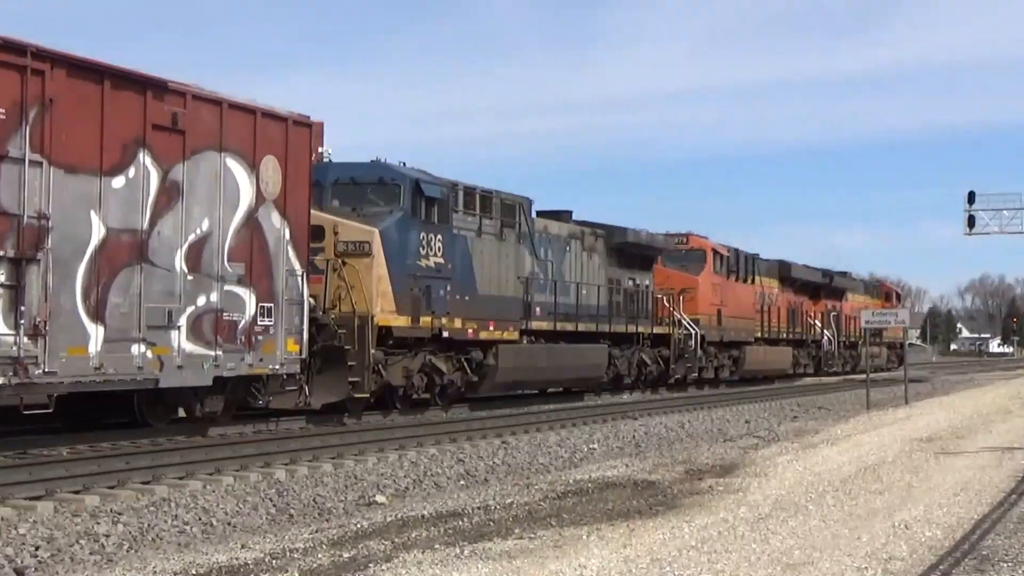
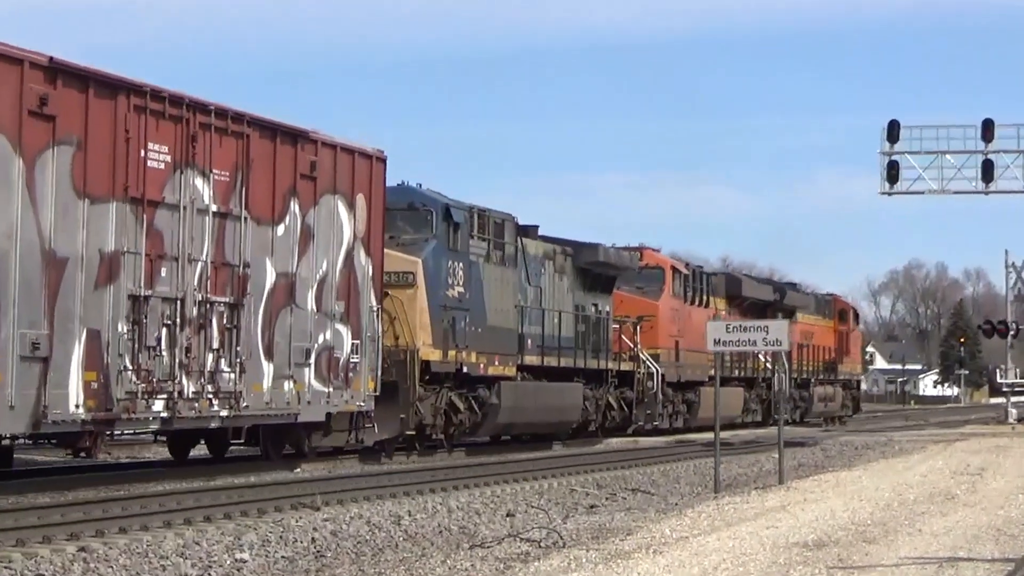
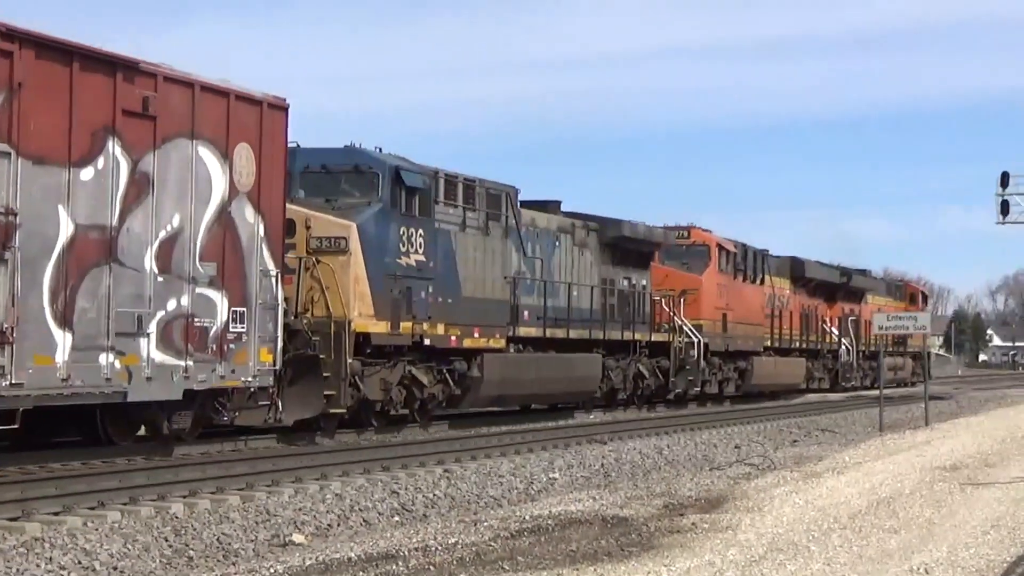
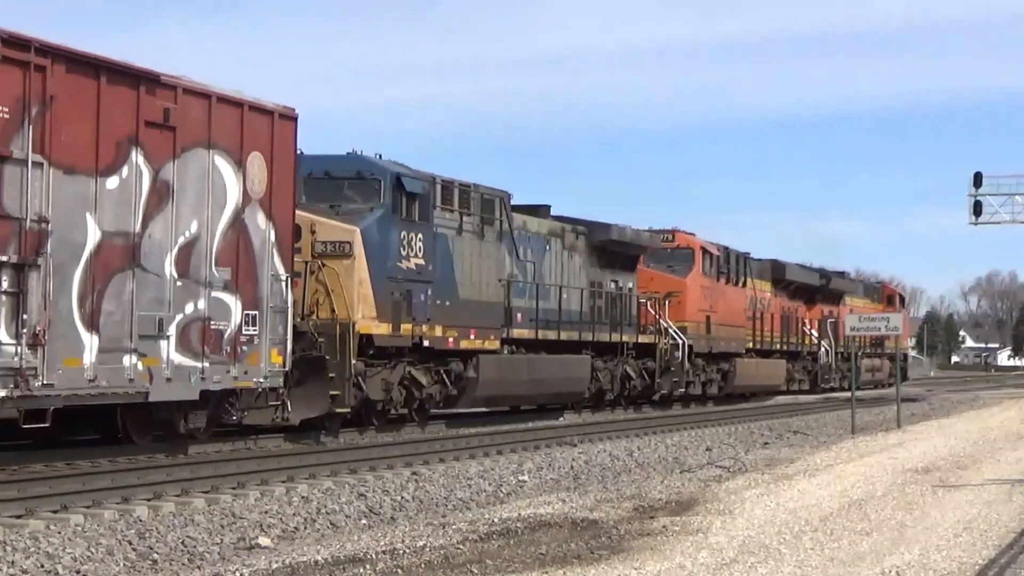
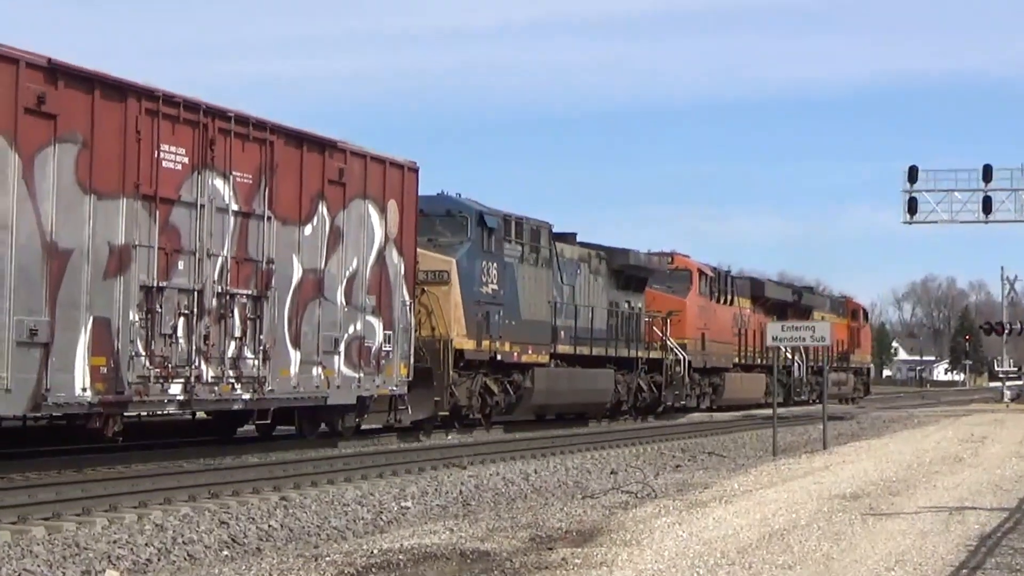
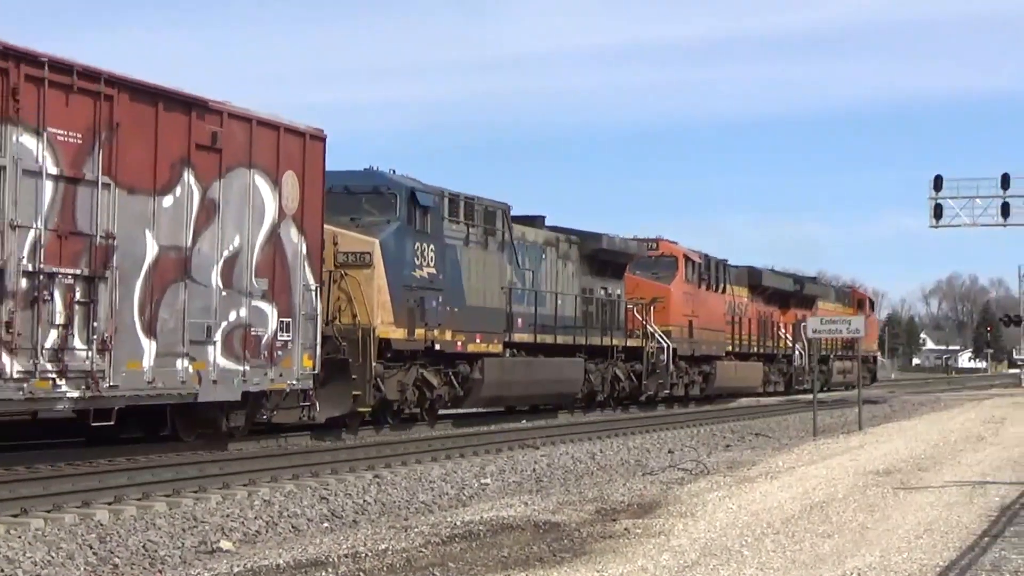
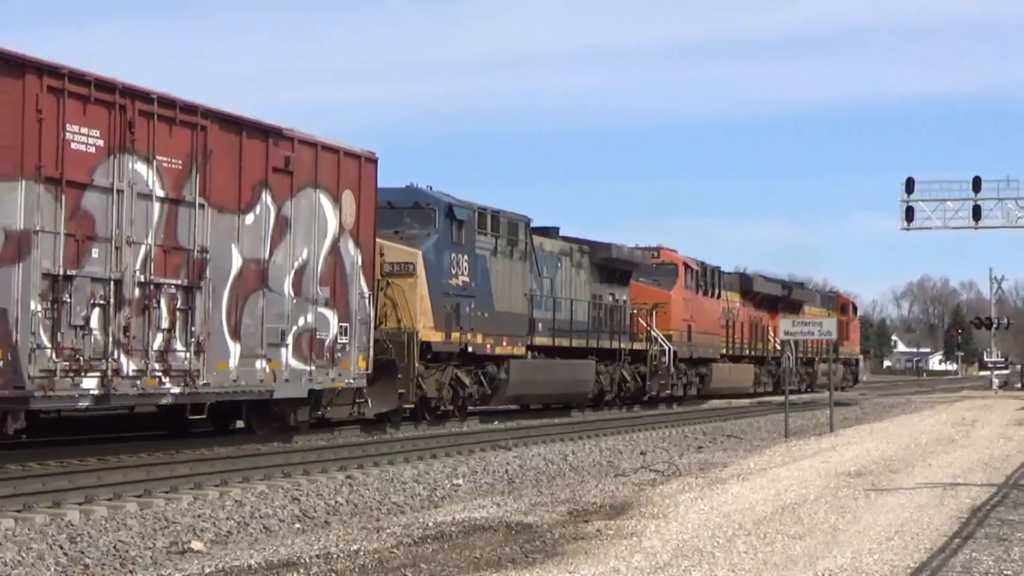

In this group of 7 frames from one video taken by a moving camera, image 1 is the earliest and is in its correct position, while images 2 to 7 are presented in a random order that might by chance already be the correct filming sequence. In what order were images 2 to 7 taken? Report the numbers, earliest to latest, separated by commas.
3, 4, 6, 7, 5, 2
